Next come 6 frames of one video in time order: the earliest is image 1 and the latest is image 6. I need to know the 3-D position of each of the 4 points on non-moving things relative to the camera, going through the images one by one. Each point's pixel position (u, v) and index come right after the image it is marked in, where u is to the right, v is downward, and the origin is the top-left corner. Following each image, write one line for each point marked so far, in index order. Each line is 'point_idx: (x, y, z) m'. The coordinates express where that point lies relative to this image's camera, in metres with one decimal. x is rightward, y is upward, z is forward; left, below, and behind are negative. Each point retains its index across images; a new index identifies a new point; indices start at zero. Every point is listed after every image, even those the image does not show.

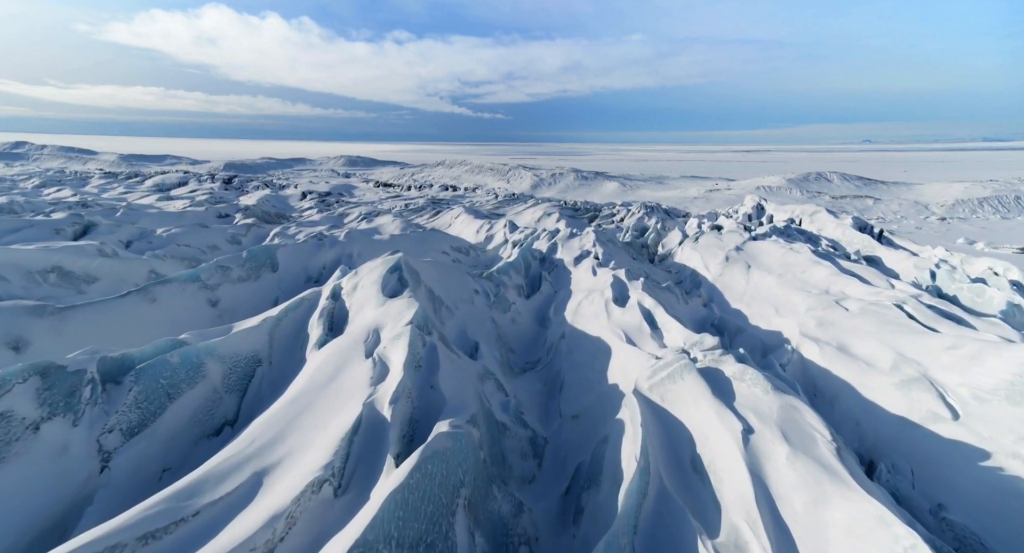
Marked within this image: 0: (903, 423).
0: (+7.5, -2.8, +8.1) m
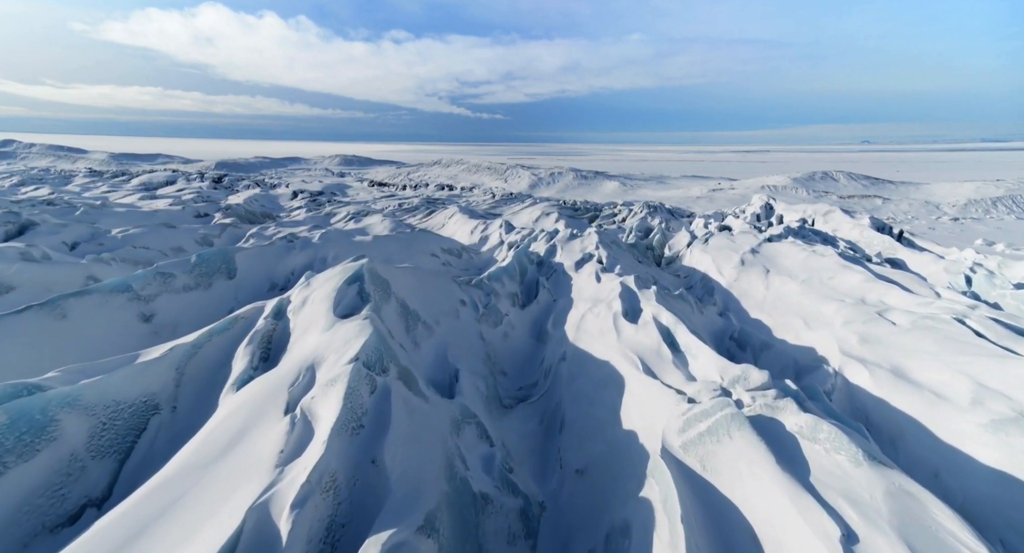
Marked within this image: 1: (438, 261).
0: (+7.3, -3.0, +6.3) m
1: (-3.2, +0.7, +18.0) m
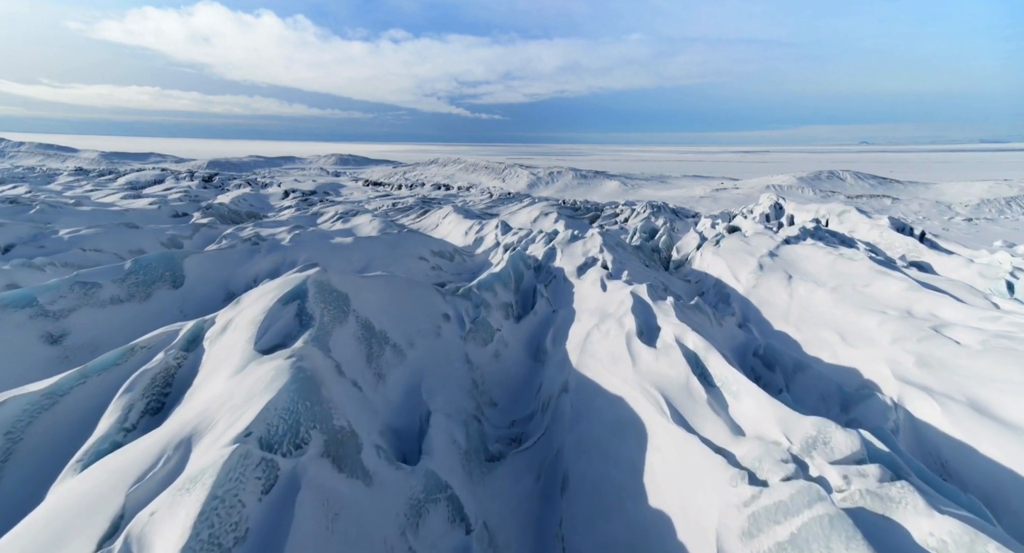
0: (+7.1, -3.3, +4.6) m
1: (-3.4, +0.5, +16.3) m
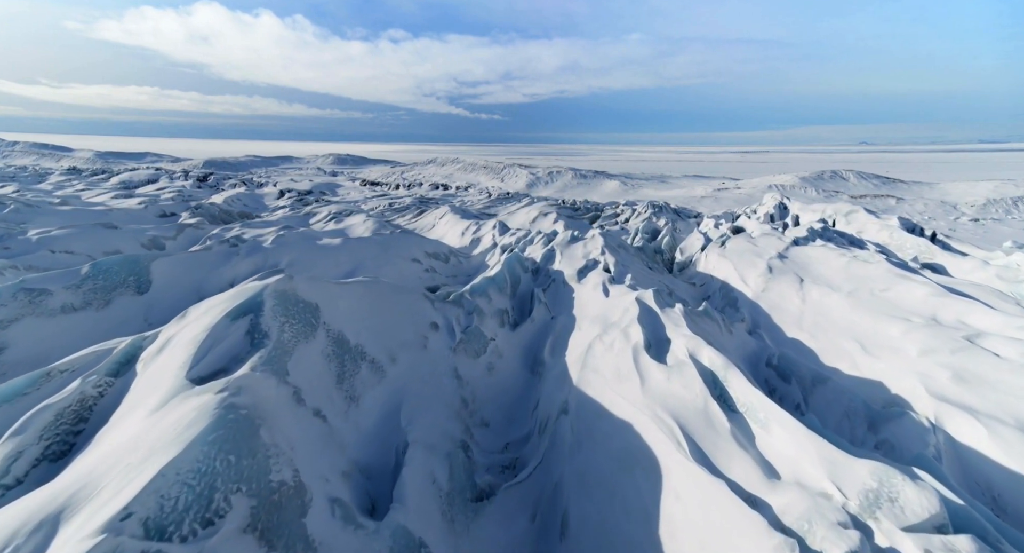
0: (+7.0, -3.4, +3.7) m
1: (-3.5, +0.3, +15.4) m
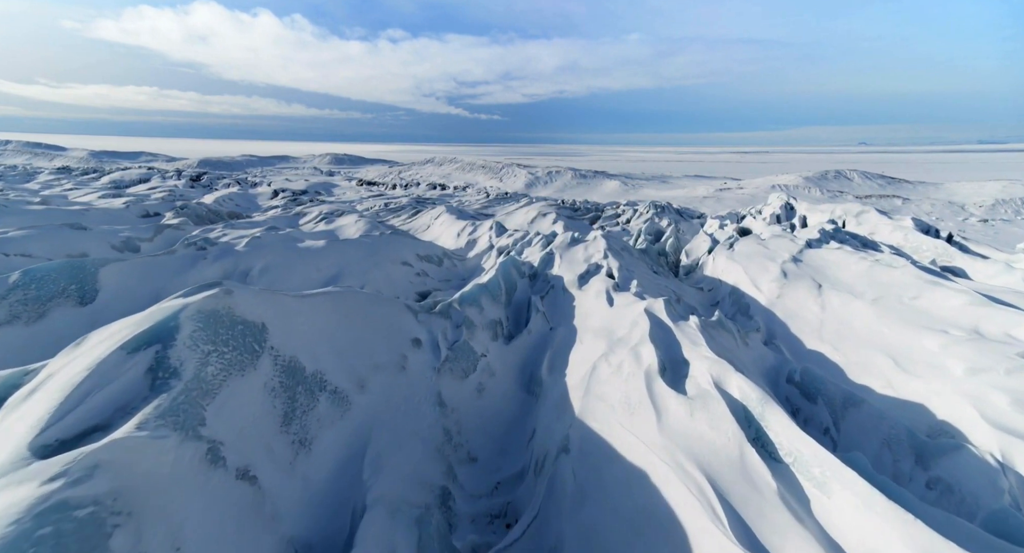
0: (+6.9, -3.5, +2.6) m
1: (-3.7, +0.2, +14.3) m
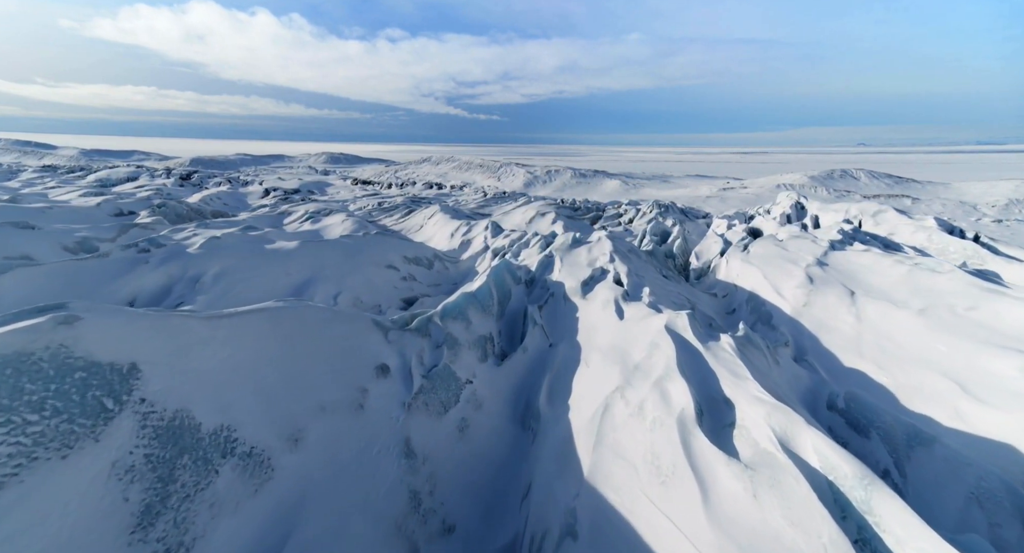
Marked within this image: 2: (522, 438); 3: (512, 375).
0: (+6.8, -3.7, +1.0) m
1: (-3.8, 0.0, +12.7) m
2: (+0.1, -2.5, +6.5) m
3: (0.0, -1.8, +7.6) m
